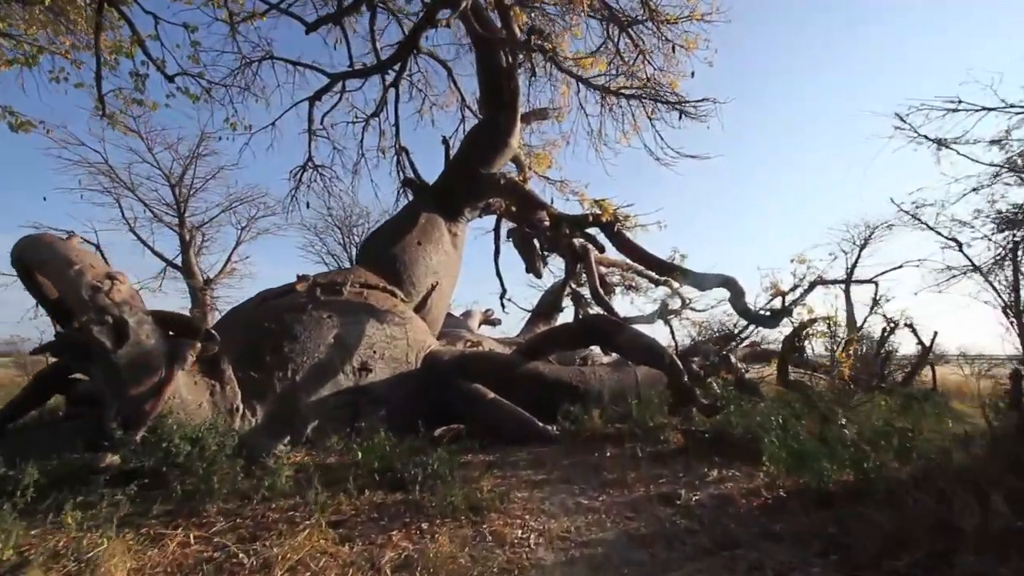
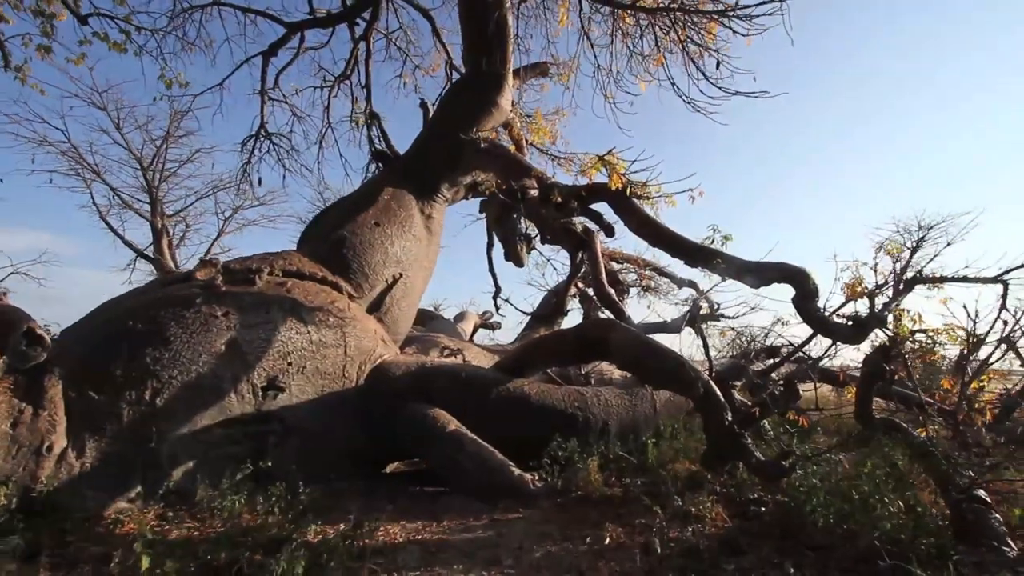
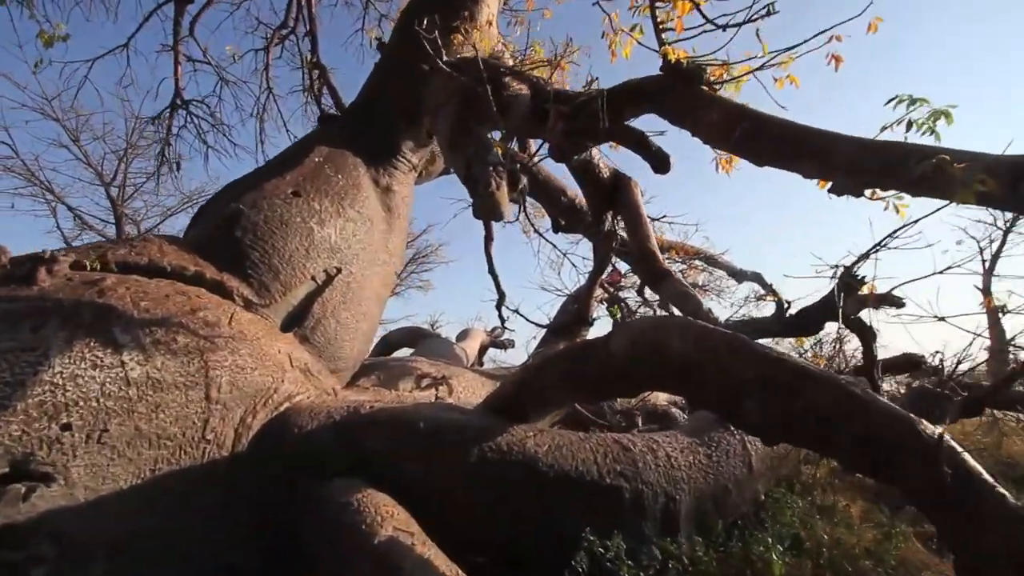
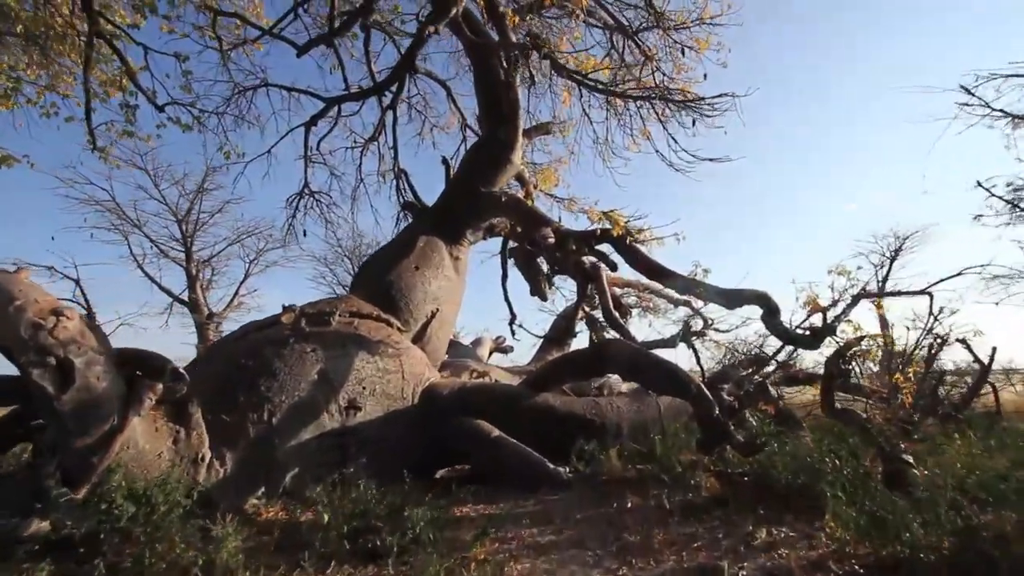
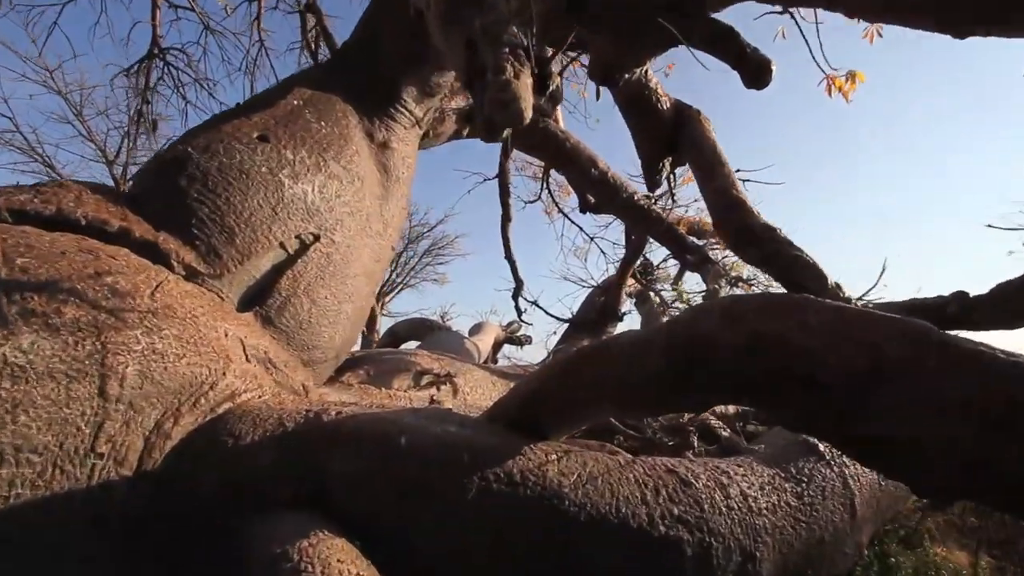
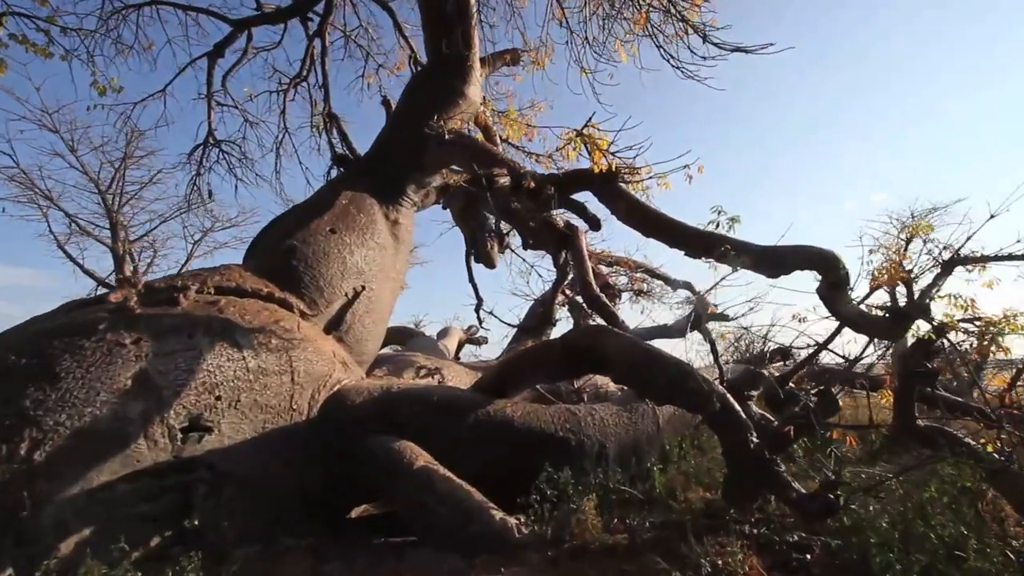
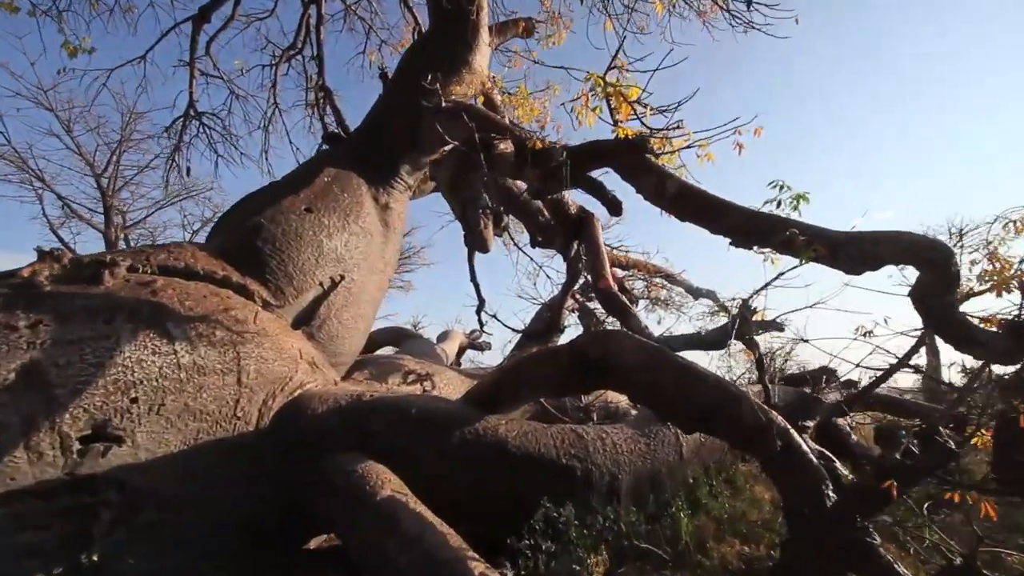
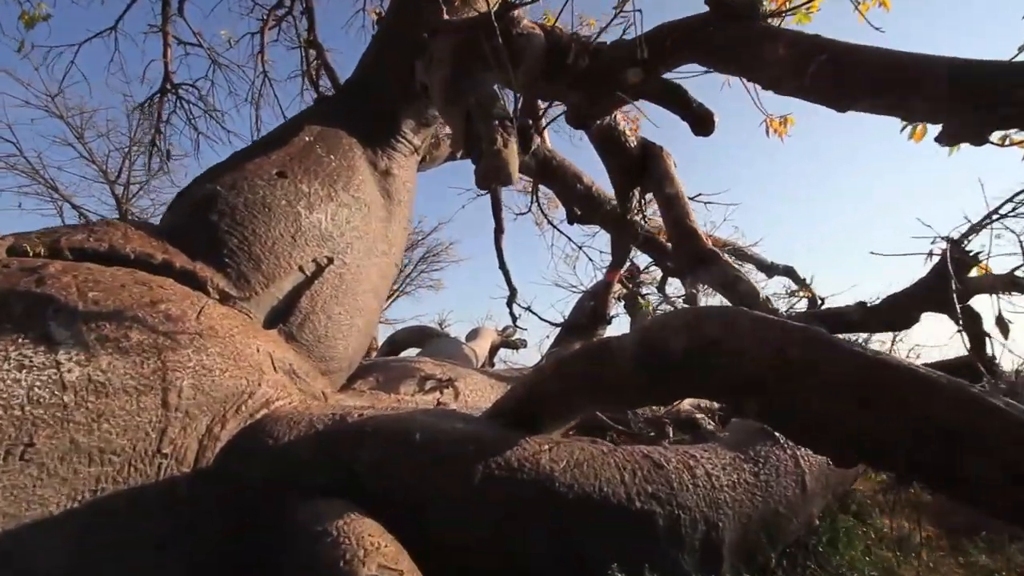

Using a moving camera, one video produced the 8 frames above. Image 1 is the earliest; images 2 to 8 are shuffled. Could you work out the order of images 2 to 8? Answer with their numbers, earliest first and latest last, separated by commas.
4, 2, 6, 7, 3, 8, 5
